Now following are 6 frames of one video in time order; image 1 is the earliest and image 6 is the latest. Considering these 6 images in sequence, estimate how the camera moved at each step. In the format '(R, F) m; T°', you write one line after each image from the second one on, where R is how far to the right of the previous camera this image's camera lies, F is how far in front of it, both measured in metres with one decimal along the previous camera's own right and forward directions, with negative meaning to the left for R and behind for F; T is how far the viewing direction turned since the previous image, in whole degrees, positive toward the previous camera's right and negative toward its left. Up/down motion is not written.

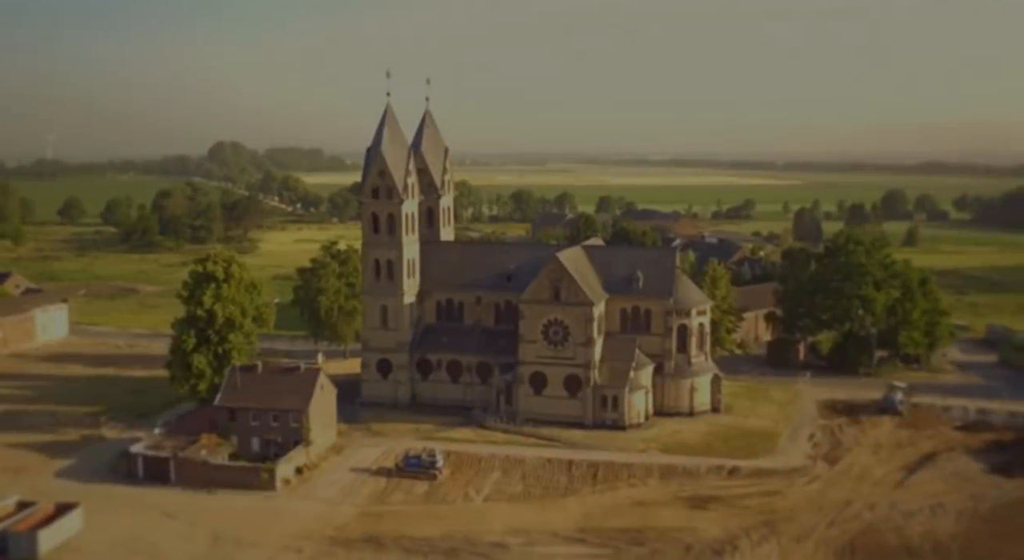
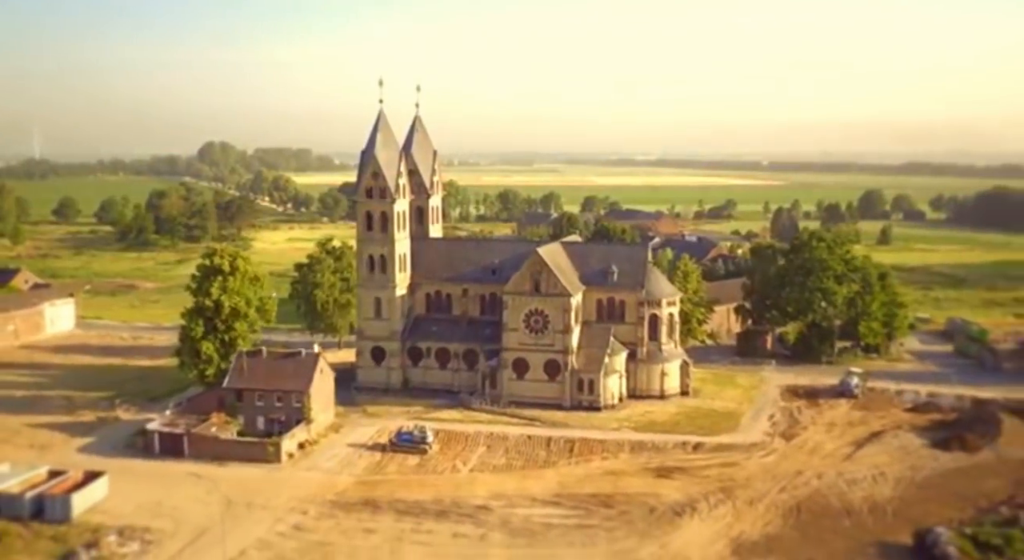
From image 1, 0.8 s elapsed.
(+0.3, -4.1) m; +1°
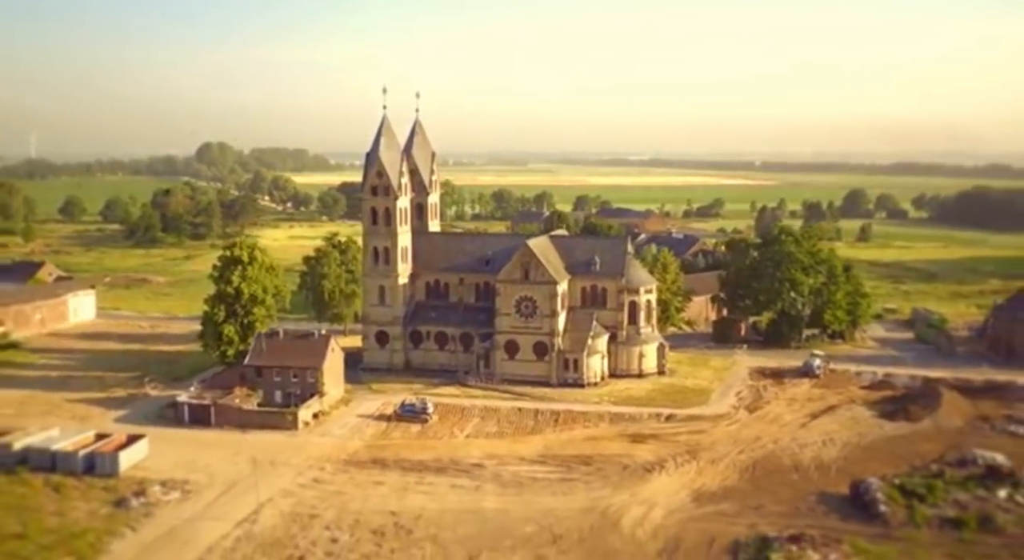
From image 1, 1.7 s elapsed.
(+0.3, -5.4) m; 0°
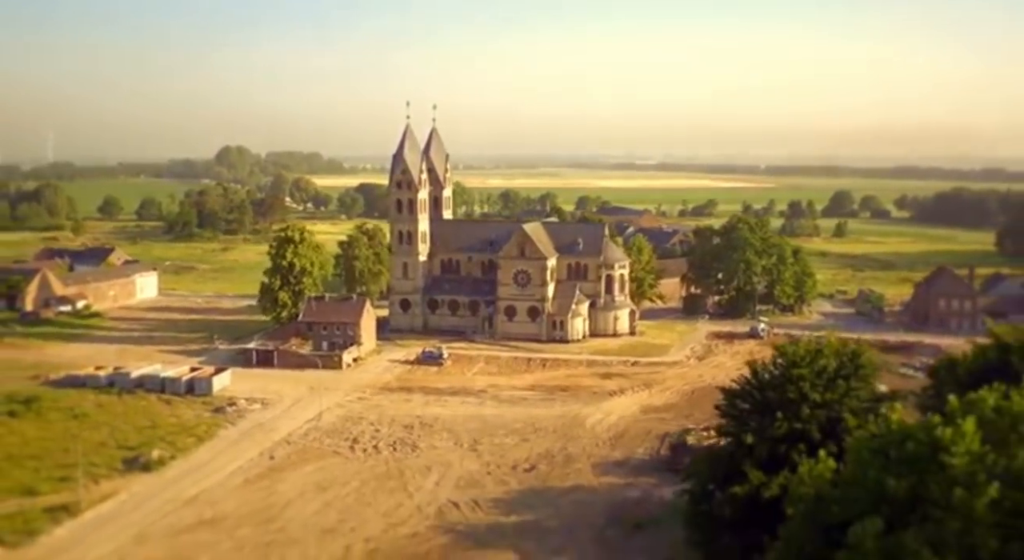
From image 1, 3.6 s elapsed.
(+1.0, -13.6) m; -1°
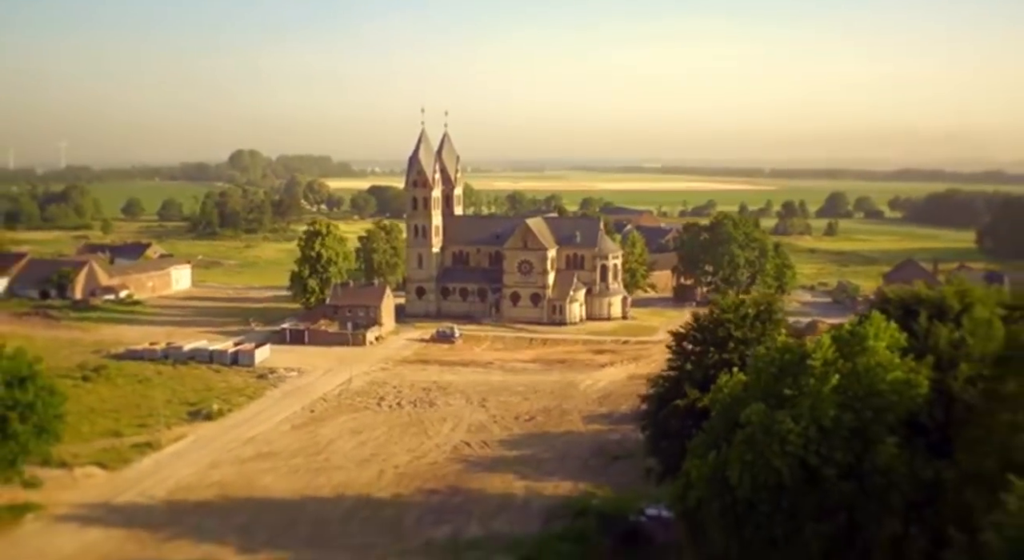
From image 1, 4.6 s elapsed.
(+0.3, -8.1) m; -1°
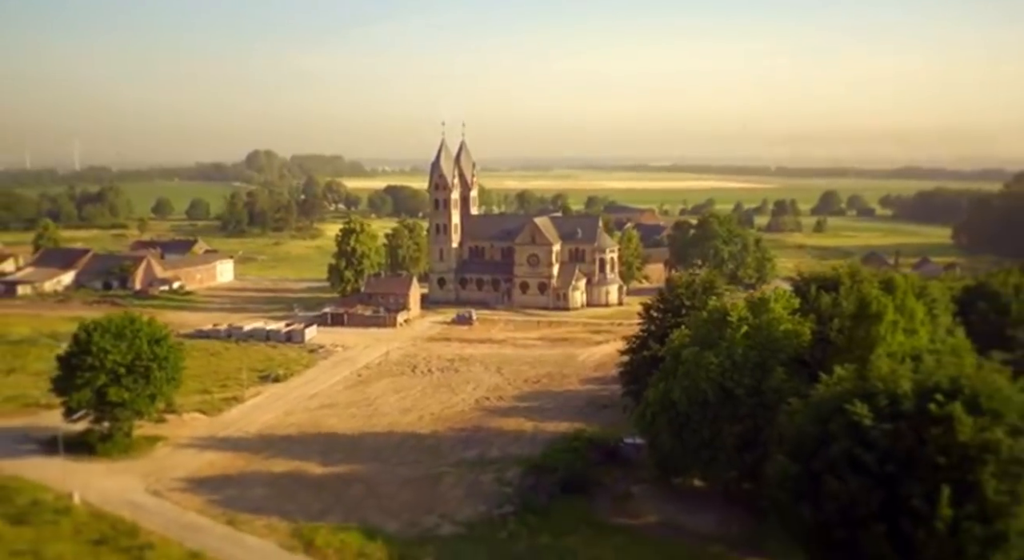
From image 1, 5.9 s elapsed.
(-0.1, -11.6) m; -1°
